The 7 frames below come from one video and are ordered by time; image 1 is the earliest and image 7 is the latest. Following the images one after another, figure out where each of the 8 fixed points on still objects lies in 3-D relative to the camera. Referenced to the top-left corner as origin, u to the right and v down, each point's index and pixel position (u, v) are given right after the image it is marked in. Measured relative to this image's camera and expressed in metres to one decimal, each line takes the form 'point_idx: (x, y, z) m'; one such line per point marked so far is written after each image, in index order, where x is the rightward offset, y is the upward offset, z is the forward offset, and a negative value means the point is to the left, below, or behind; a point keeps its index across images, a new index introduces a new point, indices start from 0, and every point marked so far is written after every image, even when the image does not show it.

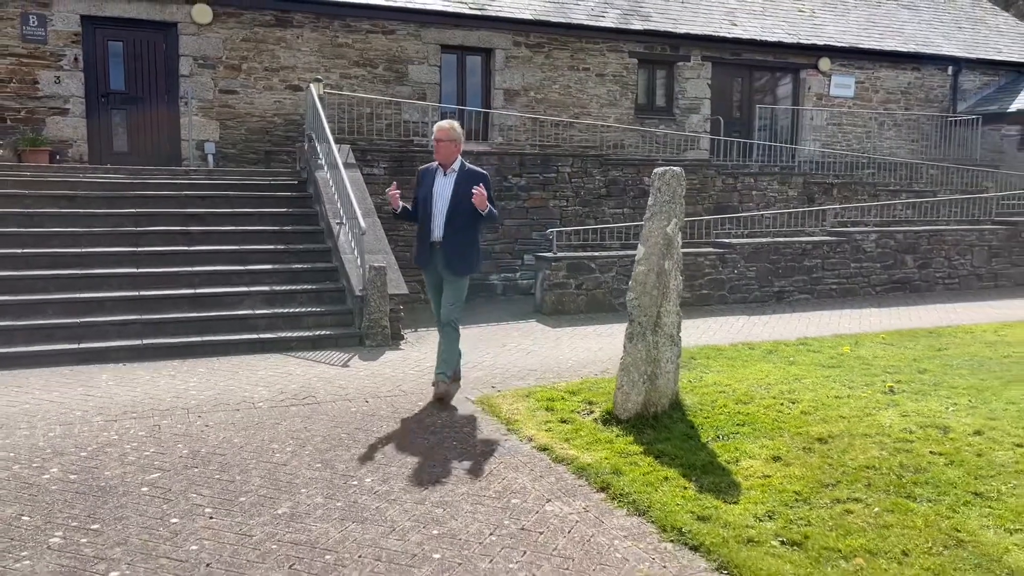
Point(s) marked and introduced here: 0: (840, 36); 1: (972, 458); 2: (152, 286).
0: (+6.7, +5.1, +17.3) m
1: (+2.5, -0.9, +4.7) m
2: (-3.3, 0.0, +7.8) m
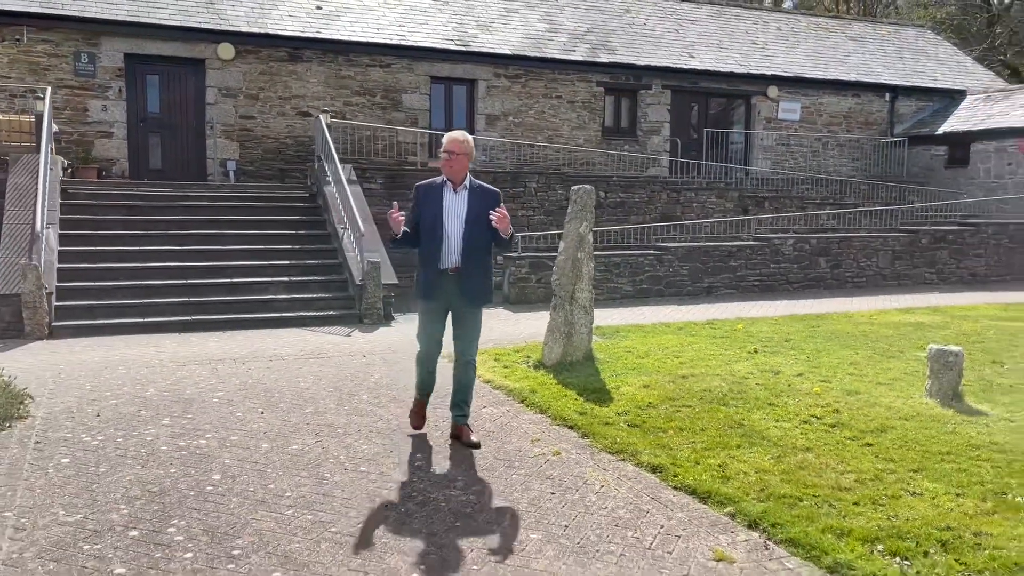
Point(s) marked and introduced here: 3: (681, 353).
0: (+6.3, +5.1, +19.5) m
1: (+2.2, -0.8, +6.8) m
2: (-3.7, +0.1, +9.9) m
3: (+1.6, -0.6, +8.0) m
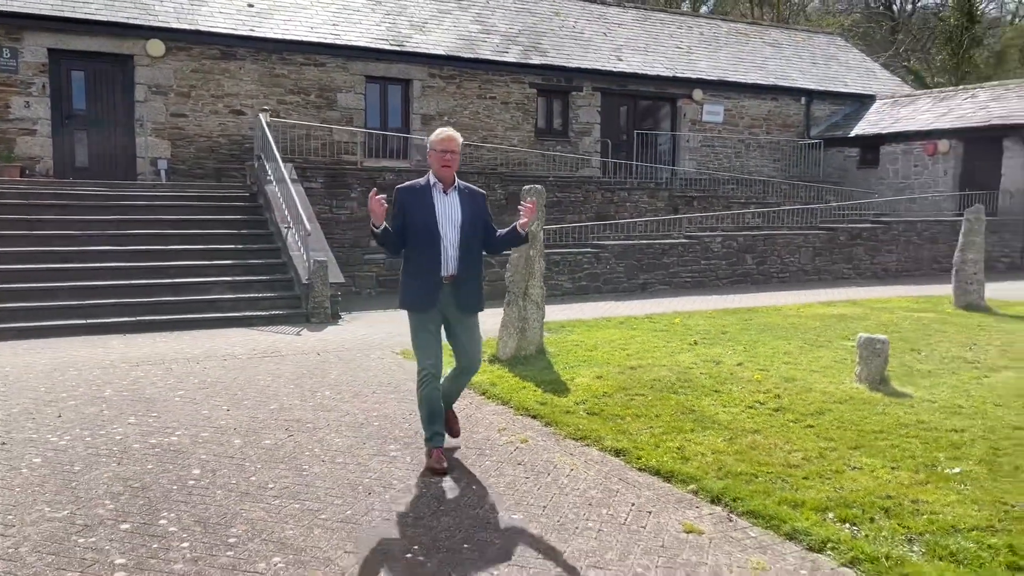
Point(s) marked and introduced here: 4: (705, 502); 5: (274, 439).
0: (+4.7, +5.2, +20.2) m
1: (+1.8, -0.7, +7.2) m
2: (-4.3, +0.1, +9.8) m
3: (+1.1, -0.6, +8.4) m
4: (+1.0, -1.1, +4.5) m
5: (-1.5, -0.9, +5.4) m
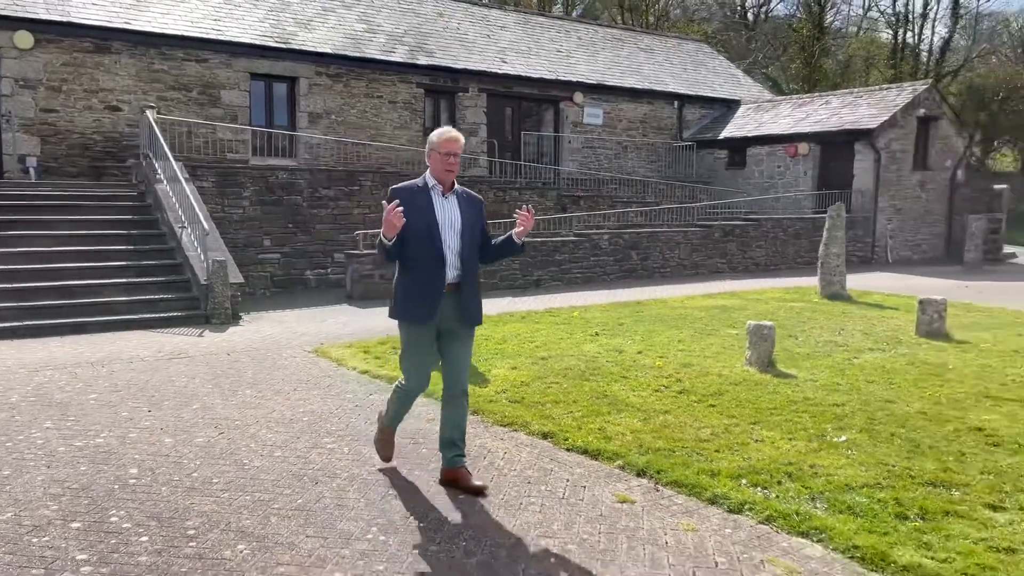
0: (+1.9, +5.3, +21.0) m
1: (+1.1, -0.7, +7.7) m
2: (-5.3, +0.1, +9.3) m
3: (+0.2, -0.5, +8.7) m
4: (+0.7, -1.1, +4.9) m
5: (-1.9, -0.9, +5.4) m
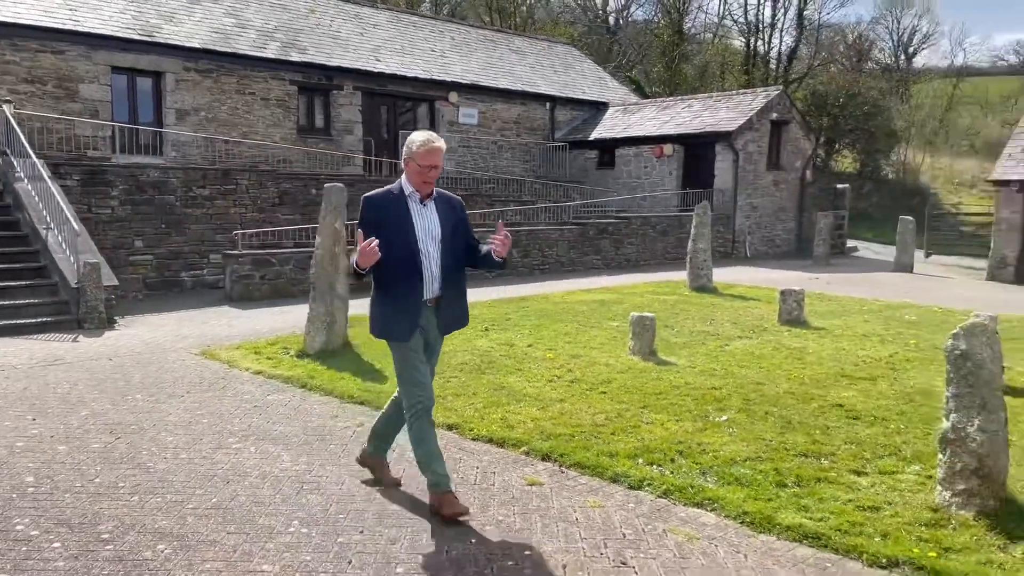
0: (-1.2, +5.3, +21.2) m
1: (+0.1, -0.6, +7.9) m
2: (-6.5, 0.0, +8.6) m
3: (-0.9, -0.5, +8.9) m
4: (+0.2, -1.0, +5.1) m
5: (-2.5, -0.9, +5.2) m
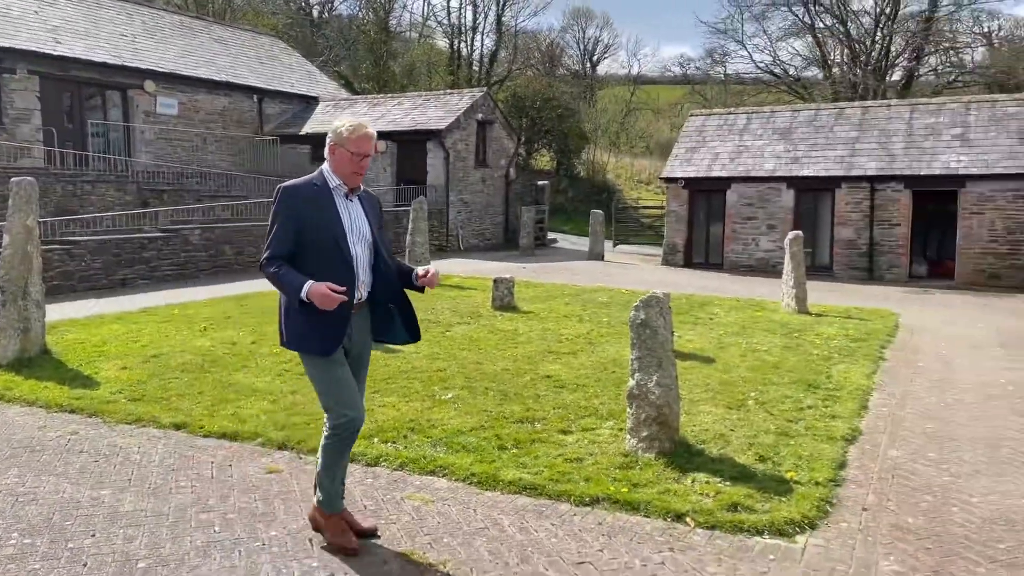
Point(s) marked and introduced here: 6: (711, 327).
0: (-8.2, +5.3, +19.9) m
1: (-2.5, -0.6, +7.9) m
2: (-8.9, -0.2, +6.3) m
3: (-3.7, -0.5, +8.4) m
4: (-1.5, -1.0, +5.2) m
5: (-4.0, -1.0, +4.4) m
6: (+2.4, -0.5, +10.3) m
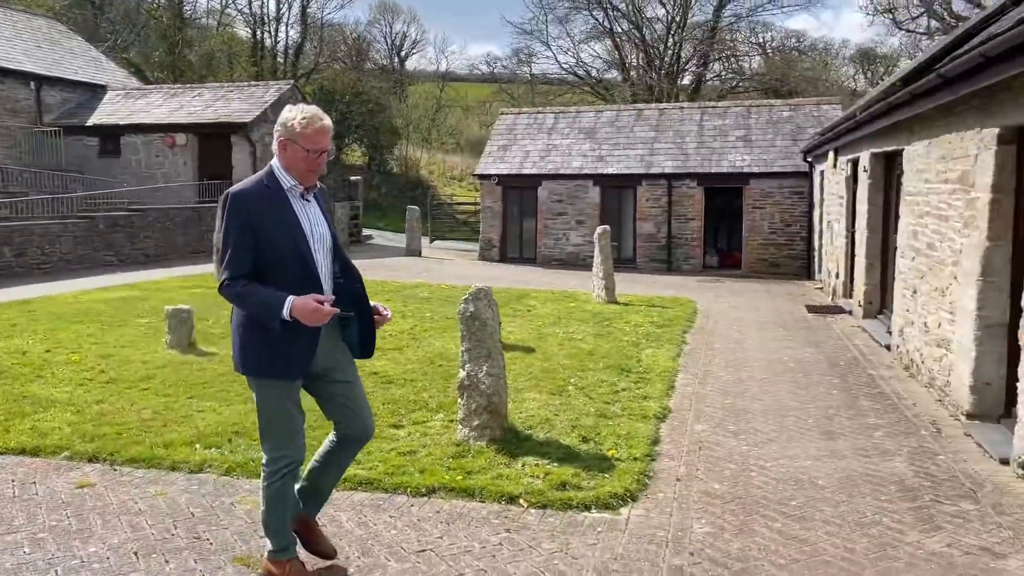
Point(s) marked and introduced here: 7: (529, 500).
0: (-12.3, +5.1, +17.8) m
1: (-4.0, -0.6, +7.3) m
2: (-10.0, -0.4, +4.4) m
3: (-5.3, -0.6, +7.5) m
4: (-2.5, -1.0, +4.9) m
5: (-4.8, -1.1, +3.6) m
6: (+0.2, -0.4, +10.6) m
7: (+0.1, -1.1, +4.5) m
